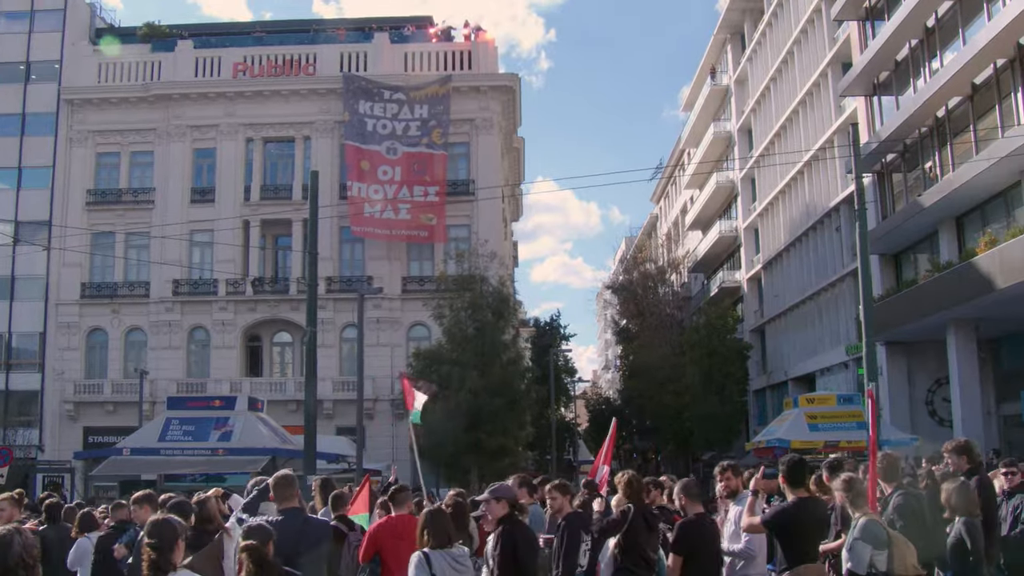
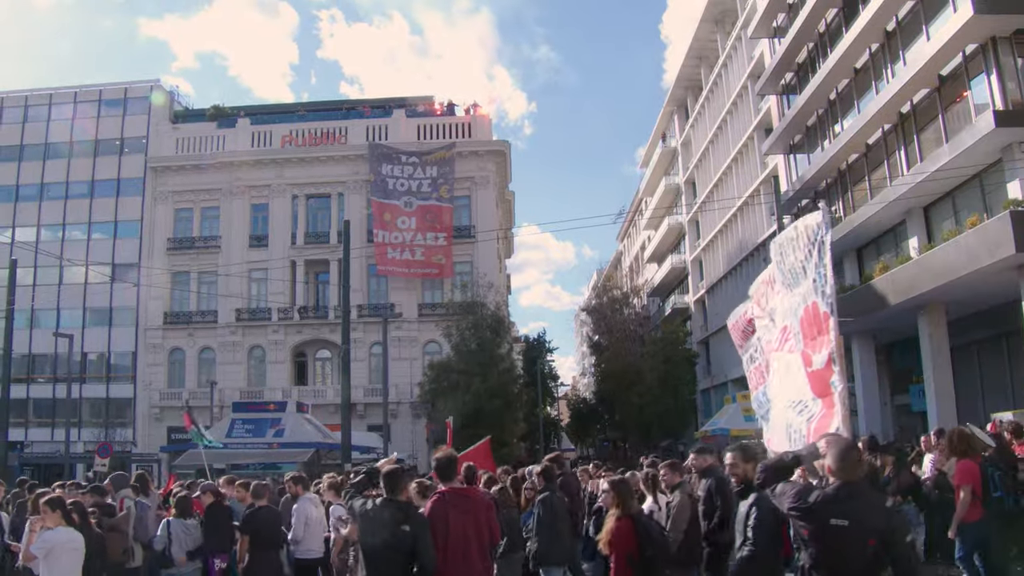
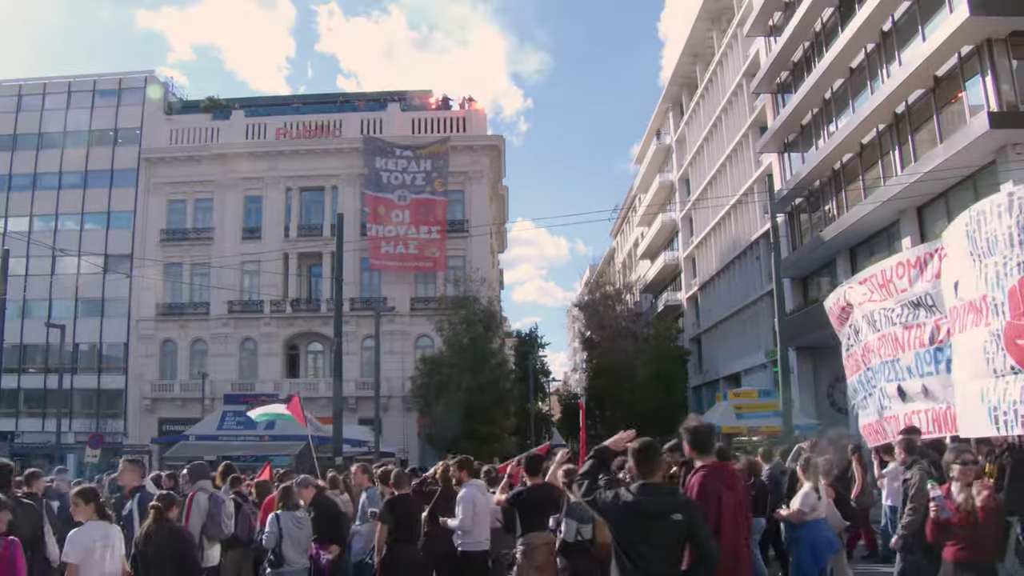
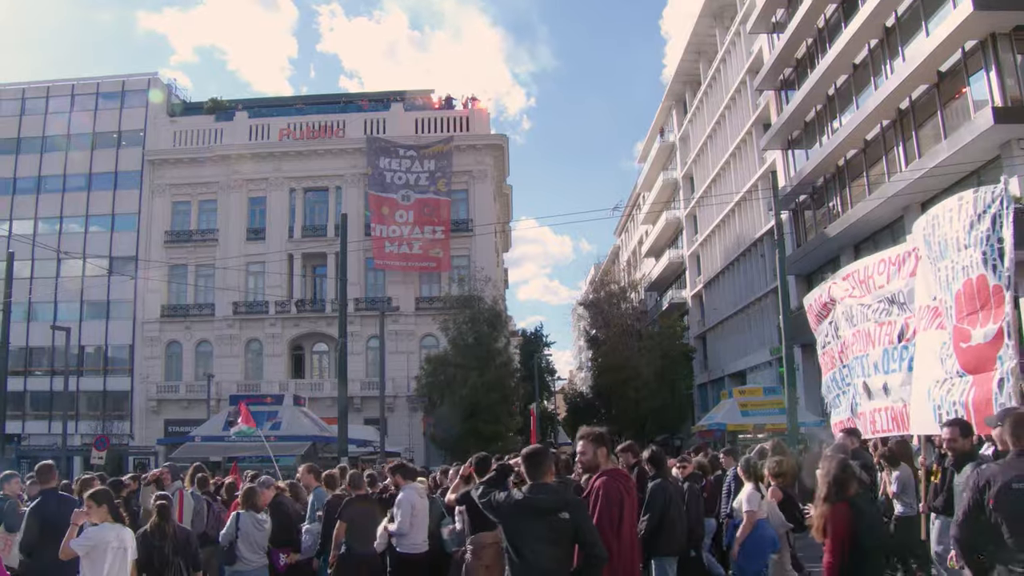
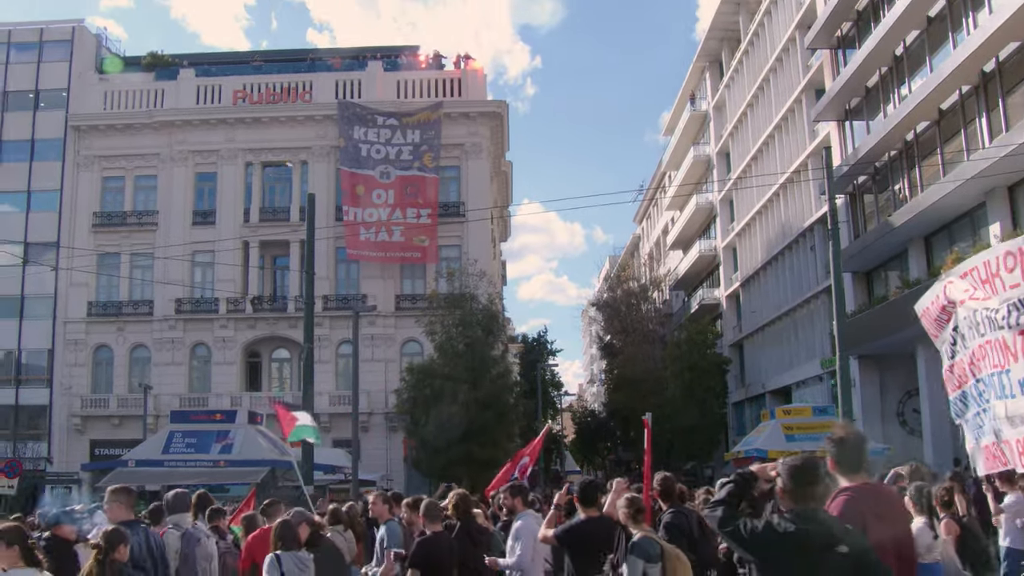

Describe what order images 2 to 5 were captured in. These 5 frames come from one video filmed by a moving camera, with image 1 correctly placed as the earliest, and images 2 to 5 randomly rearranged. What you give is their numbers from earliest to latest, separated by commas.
5, 3, 4, 2
